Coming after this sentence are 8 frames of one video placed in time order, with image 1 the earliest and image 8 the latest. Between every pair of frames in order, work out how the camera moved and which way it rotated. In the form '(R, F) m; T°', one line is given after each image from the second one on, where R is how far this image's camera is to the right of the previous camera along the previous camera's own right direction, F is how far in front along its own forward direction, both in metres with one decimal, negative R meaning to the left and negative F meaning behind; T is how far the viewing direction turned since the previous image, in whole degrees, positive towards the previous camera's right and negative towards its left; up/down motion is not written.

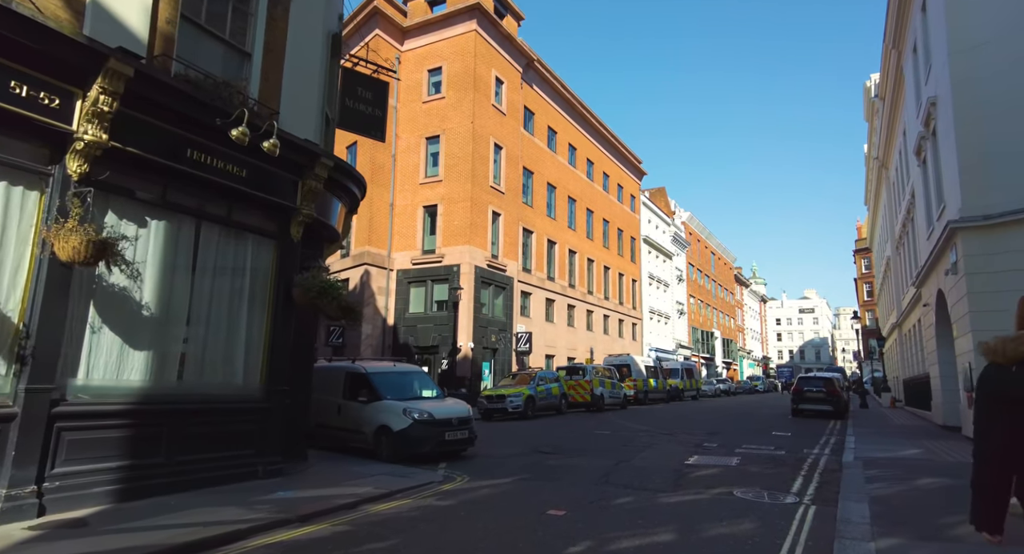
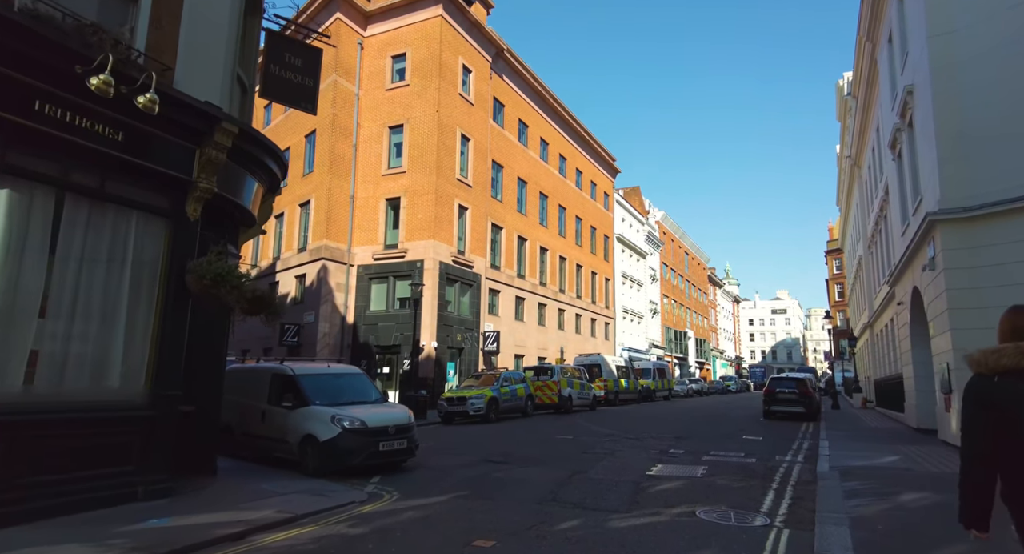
(+0.5, +1.1) m; +2°
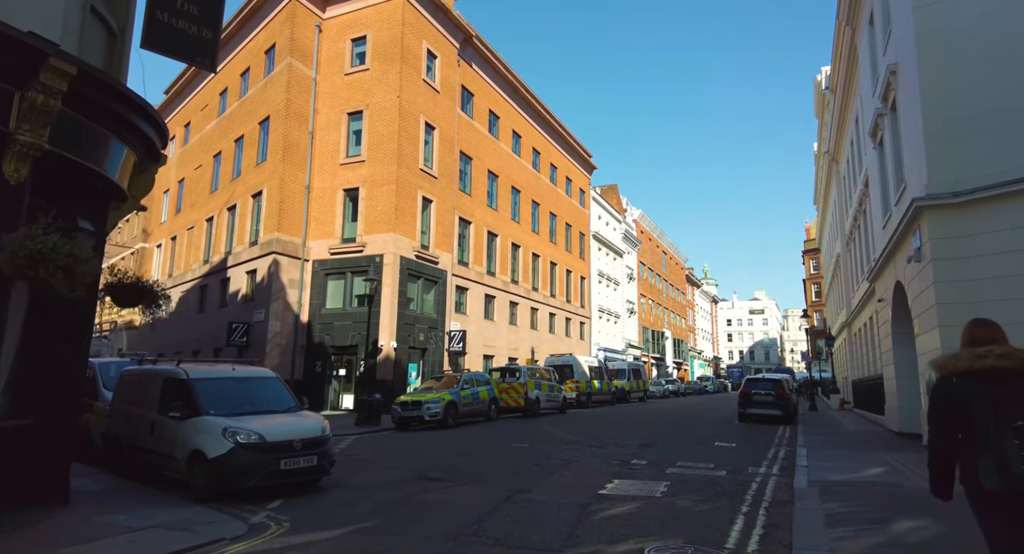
(+0.7, +1.3) m; +2°
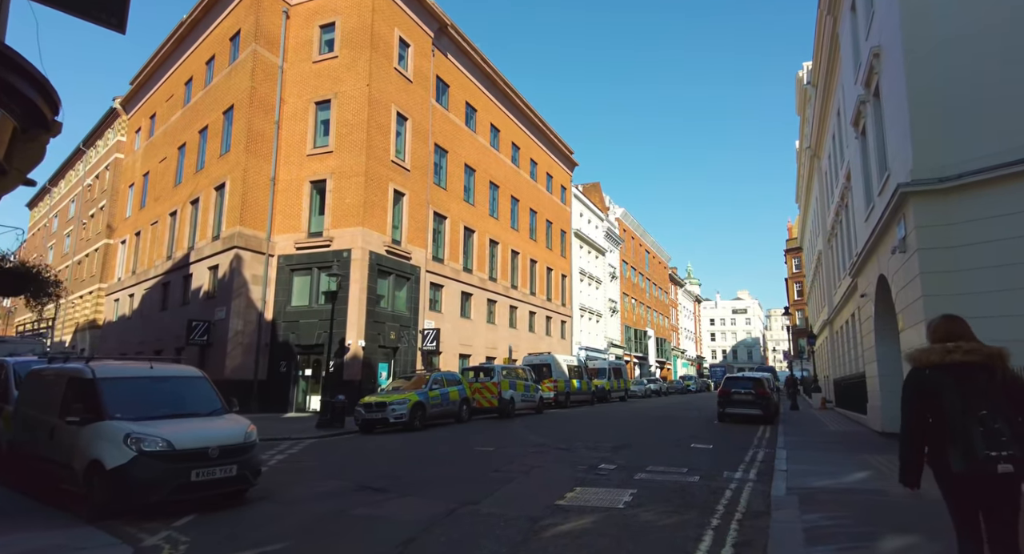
(+0.5, +0.8) m; +1°
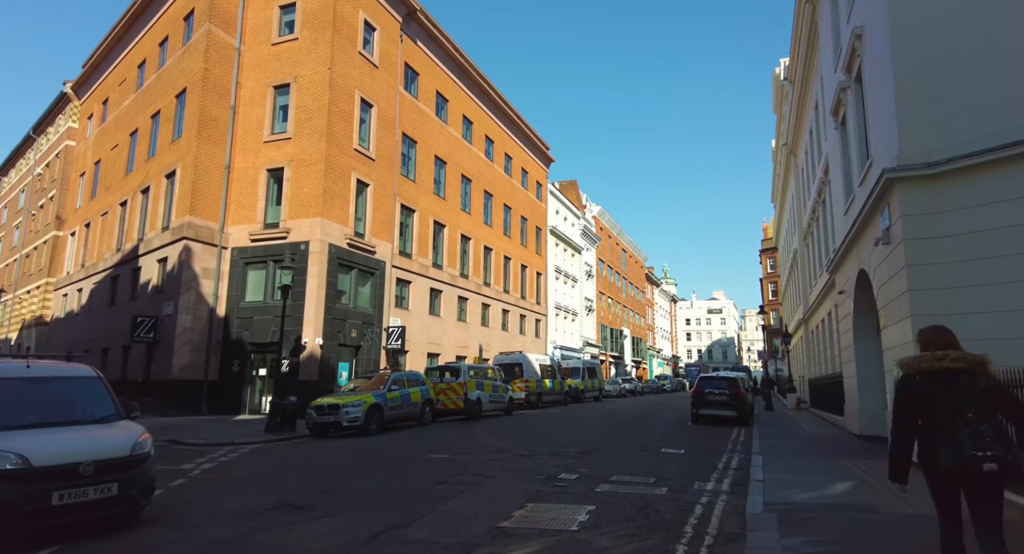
(+0.4, +1.0) m; +2°
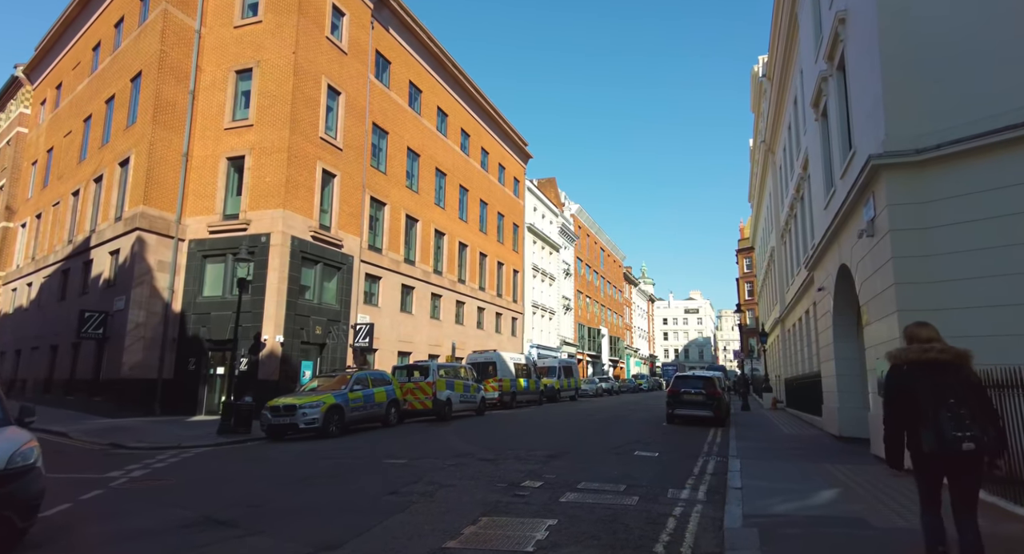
(+0.3, +0.8) m; +2°
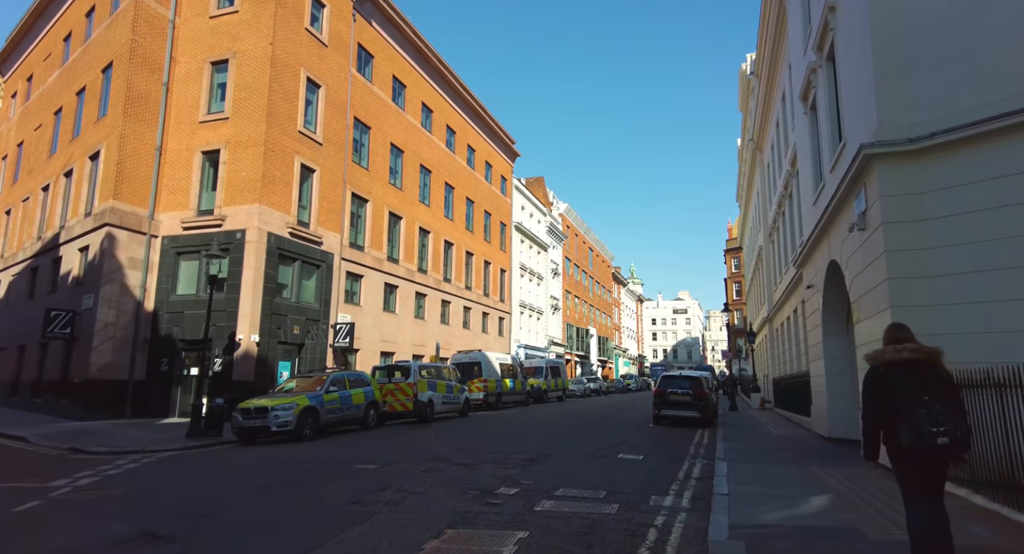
(+0.2, +0.5) m; +1°
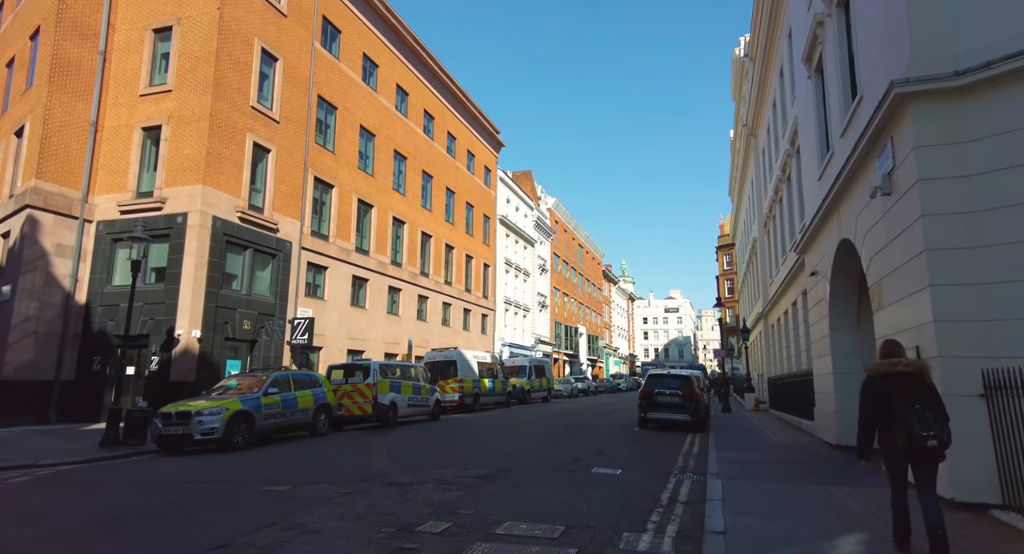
(+0.7, +1.9) m; +1°
